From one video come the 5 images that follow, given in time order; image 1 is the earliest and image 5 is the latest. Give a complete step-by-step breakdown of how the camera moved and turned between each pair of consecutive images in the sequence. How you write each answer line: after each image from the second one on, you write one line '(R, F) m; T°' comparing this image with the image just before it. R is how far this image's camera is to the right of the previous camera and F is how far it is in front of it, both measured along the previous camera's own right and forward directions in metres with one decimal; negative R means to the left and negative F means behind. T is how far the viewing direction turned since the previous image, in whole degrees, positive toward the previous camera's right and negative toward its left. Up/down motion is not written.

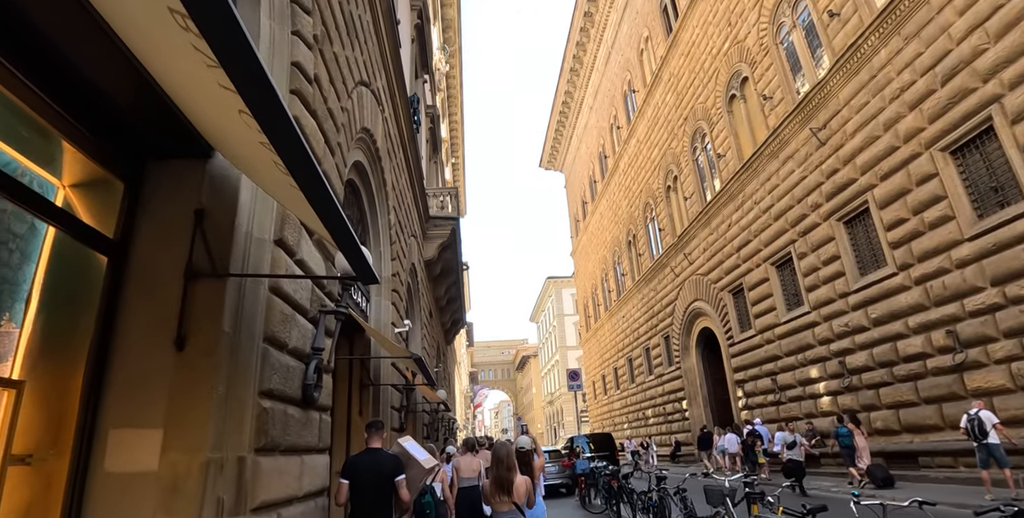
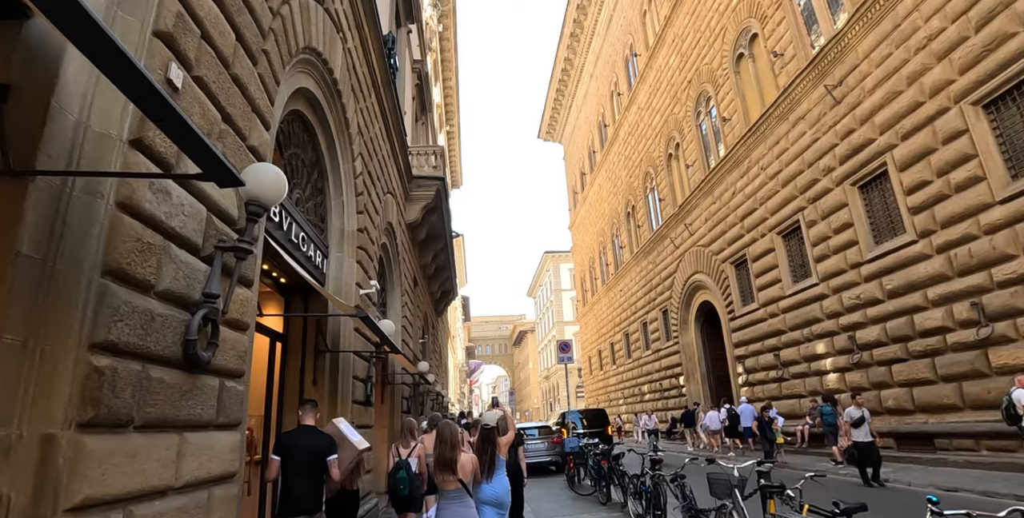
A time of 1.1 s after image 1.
(+0.3, +0.9) m; 0°
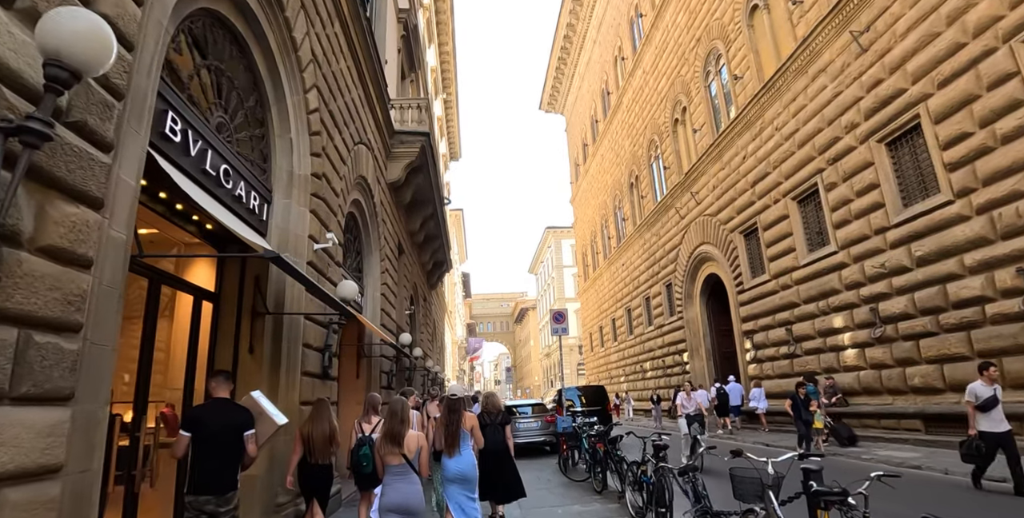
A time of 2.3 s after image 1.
(+0.3, +1.1) m; 0°
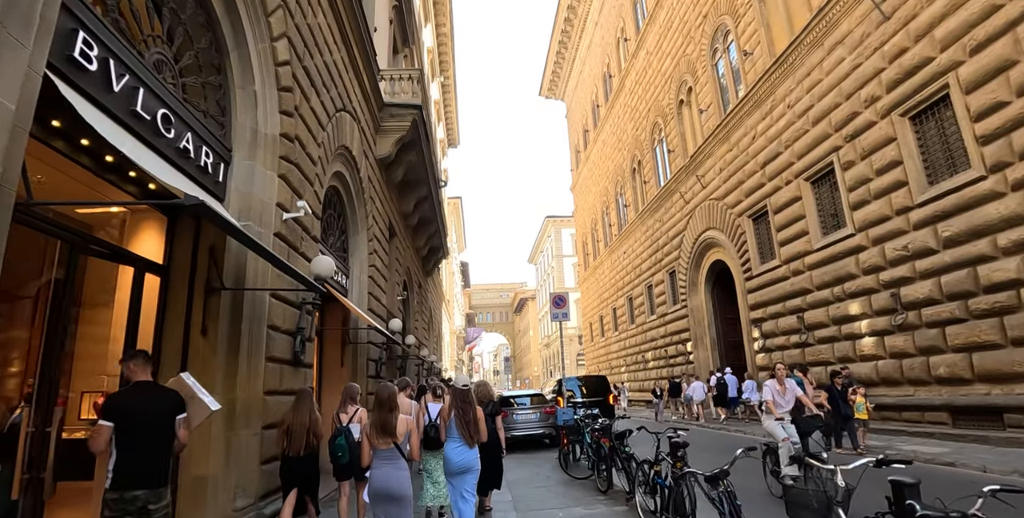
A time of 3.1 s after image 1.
(0.0, +0.7) m; 0°
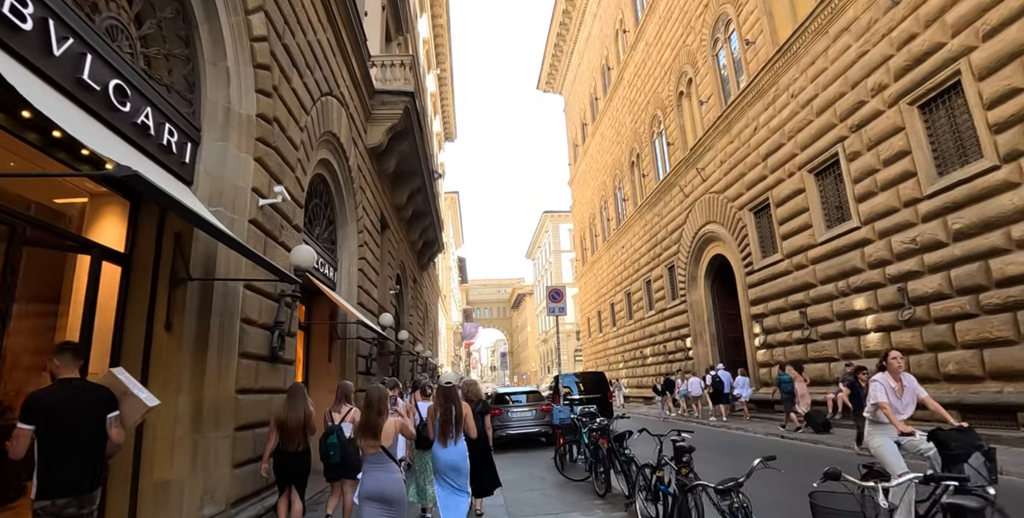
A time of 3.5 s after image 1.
(+0.1, +0.4) m; 0°
